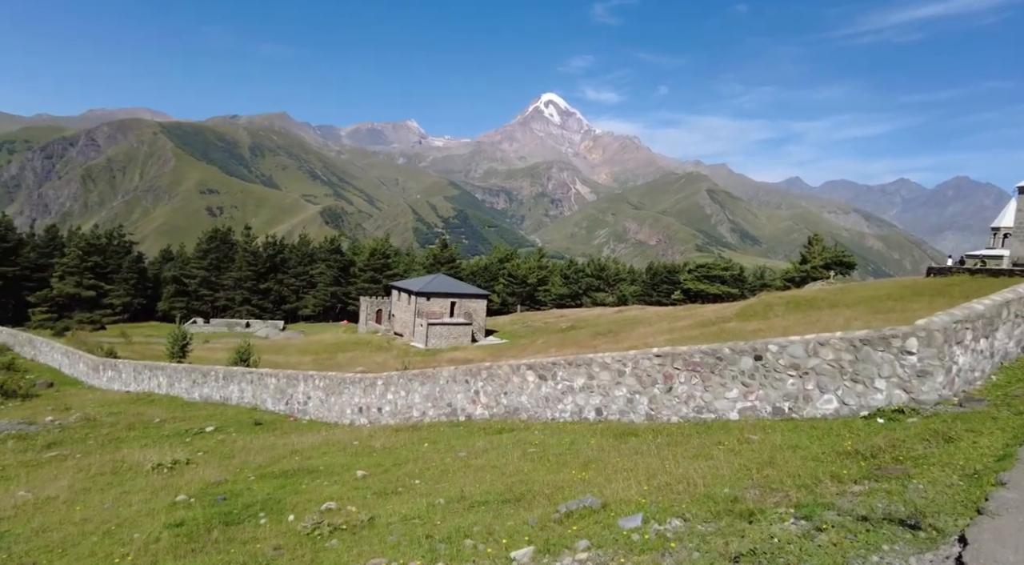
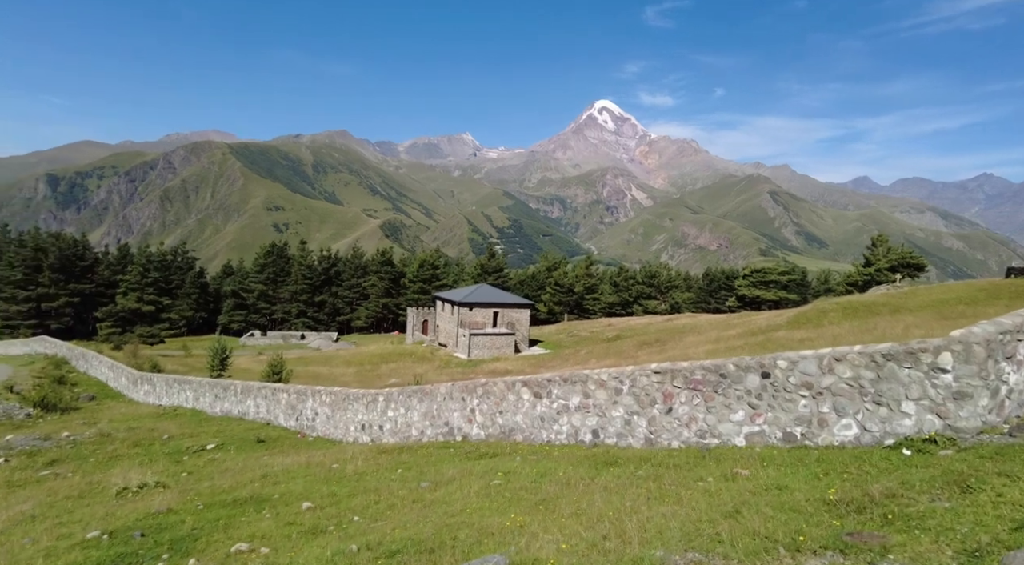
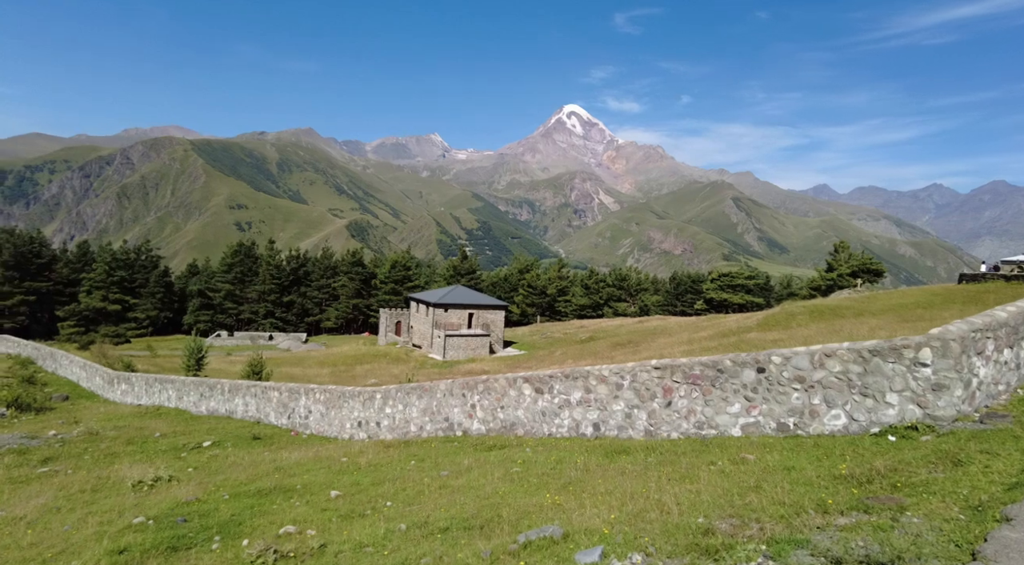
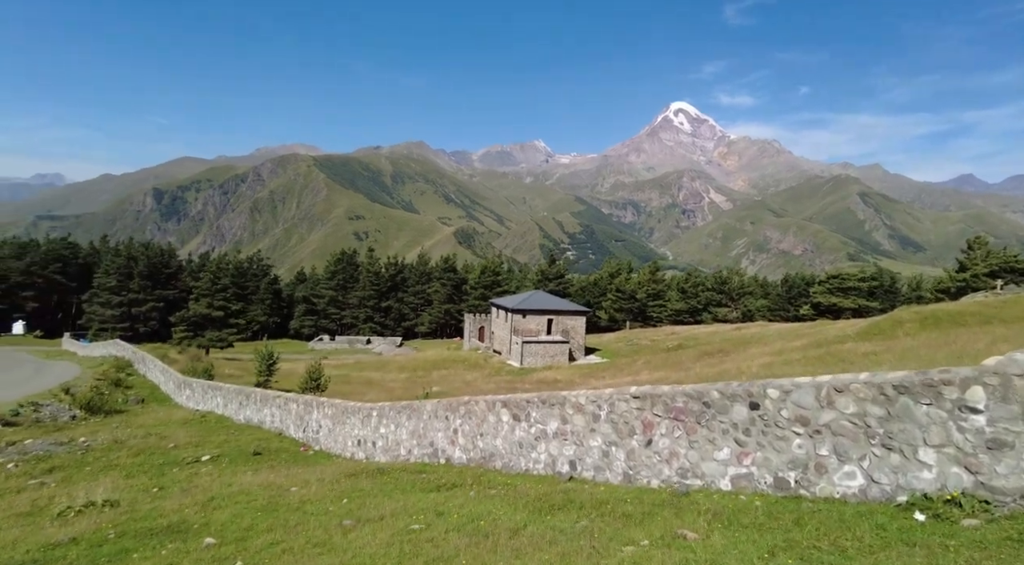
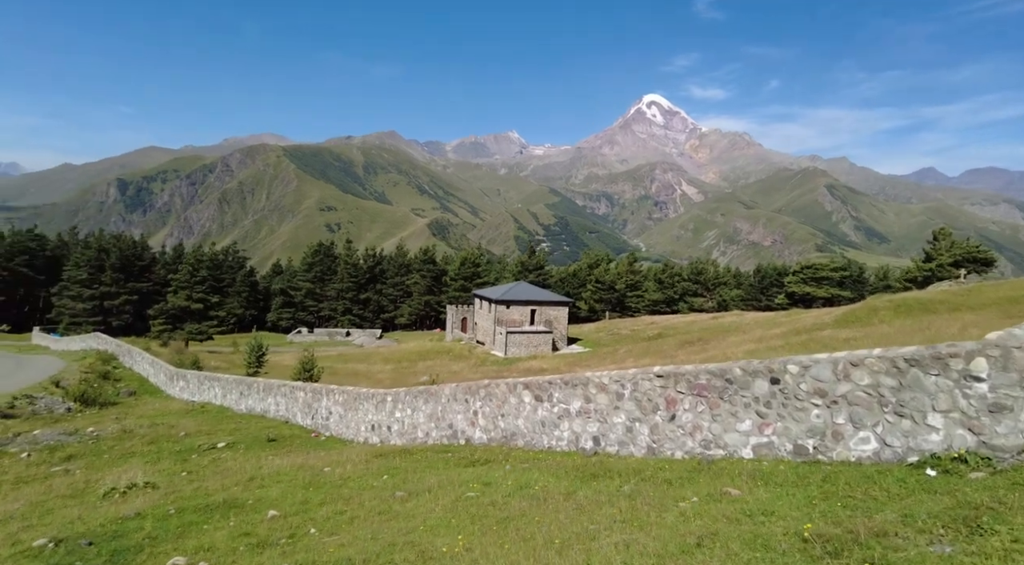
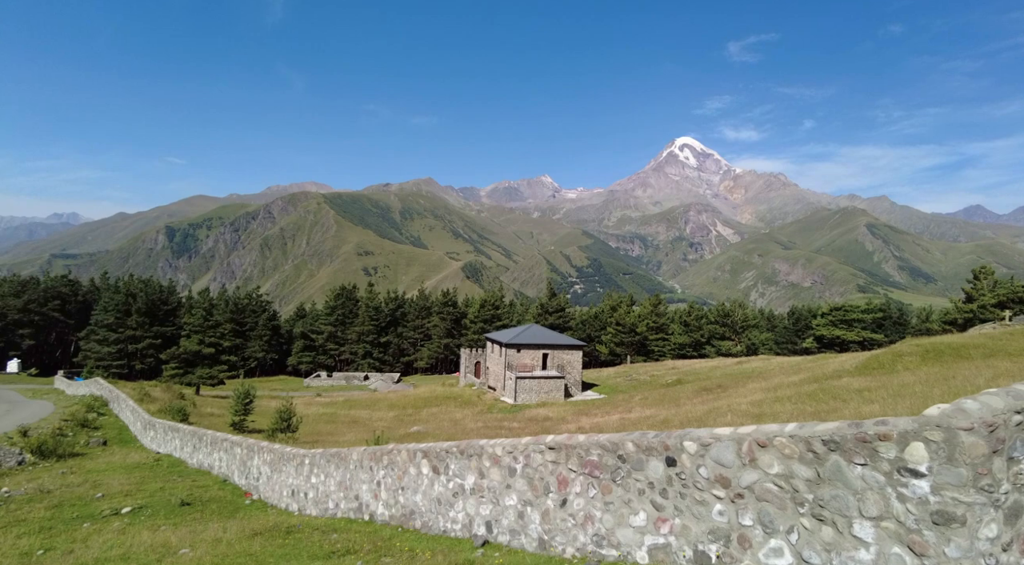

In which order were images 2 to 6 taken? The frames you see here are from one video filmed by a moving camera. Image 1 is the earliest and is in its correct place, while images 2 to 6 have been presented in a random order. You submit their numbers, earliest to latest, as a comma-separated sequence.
3, 2, 5, 4, 6
